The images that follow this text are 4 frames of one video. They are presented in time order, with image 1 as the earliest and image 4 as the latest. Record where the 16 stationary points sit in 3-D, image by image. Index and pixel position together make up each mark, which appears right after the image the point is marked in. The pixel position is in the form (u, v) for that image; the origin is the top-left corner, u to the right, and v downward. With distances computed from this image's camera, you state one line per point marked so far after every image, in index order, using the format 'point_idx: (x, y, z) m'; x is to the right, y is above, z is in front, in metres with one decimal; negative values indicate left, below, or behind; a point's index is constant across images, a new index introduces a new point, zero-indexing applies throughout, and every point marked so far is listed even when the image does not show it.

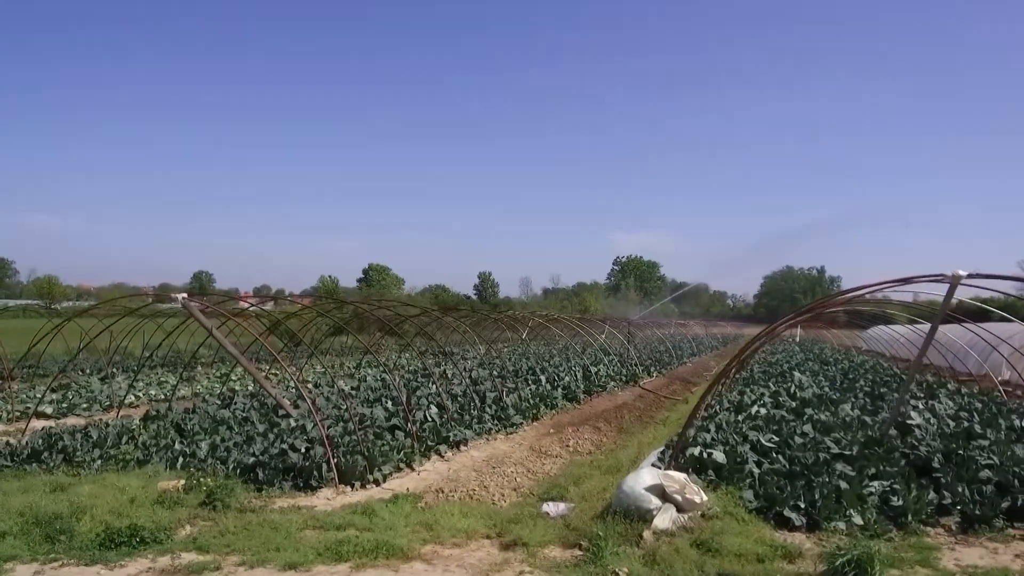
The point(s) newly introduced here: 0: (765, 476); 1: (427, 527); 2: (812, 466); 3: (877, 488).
0: (+2.4, -1.8, +6.9) m
1: (-0.7, -2.1, +6.5) m
2: (+3.0, -1.8, +7.2) m
3: (+3.4, -1.9, +6.8) m
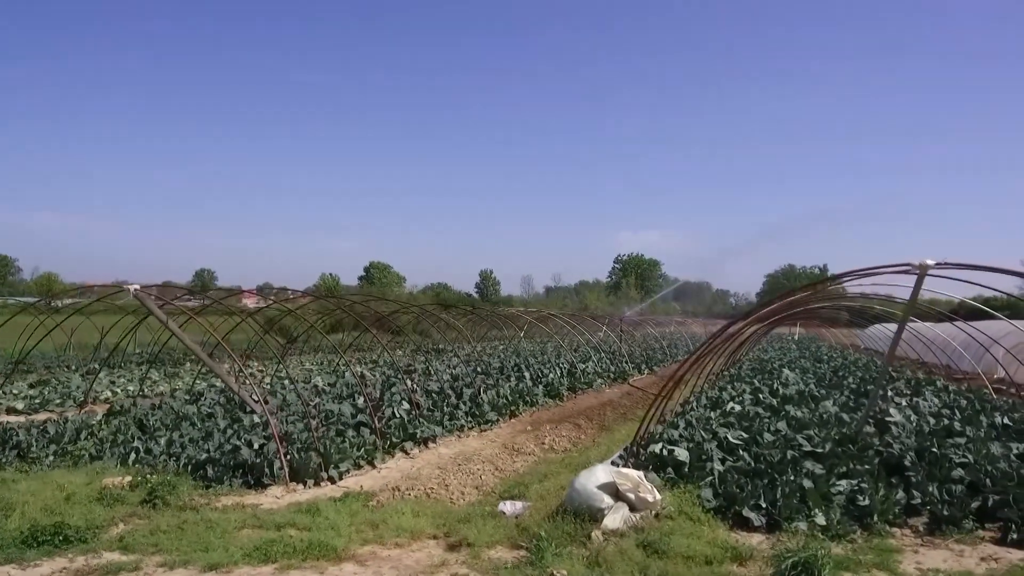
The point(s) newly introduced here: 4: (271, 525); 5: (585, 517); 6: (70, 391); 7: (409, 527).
0: (+1.9, -1.7, +6.6) m
1: (-1.2, -2.0, +6.2) m
2: (+2.5, -1.7, +6.9) m
3: (+3.0, -1.8, +6.5) m
4: (-2.0, -2.0, +6.1) m
5: (+0.6, -1.9, +5.9) m
6: (-8.9, -2.1, +14.6) m
7: (-0.9, -2.0, +6.2) m
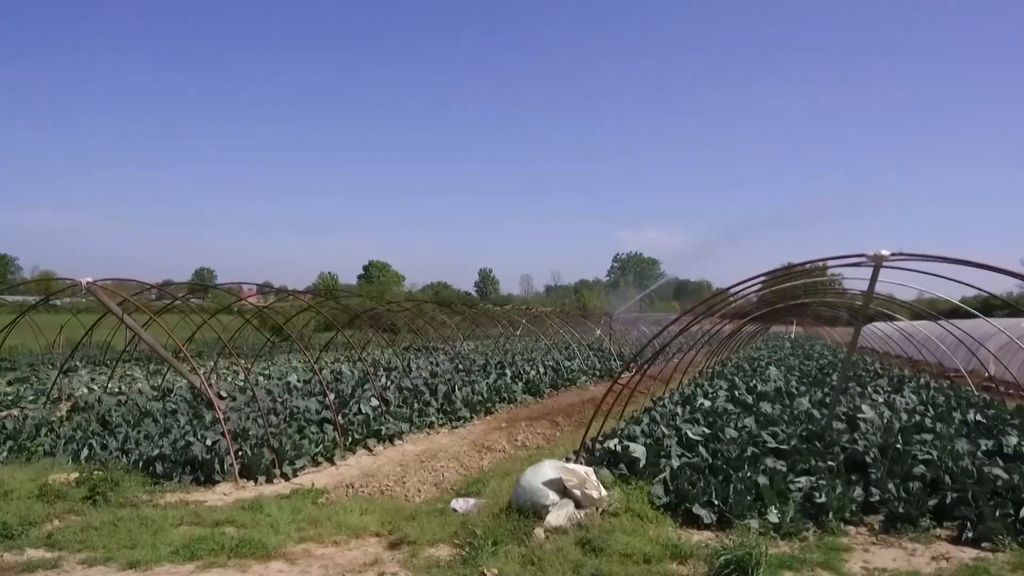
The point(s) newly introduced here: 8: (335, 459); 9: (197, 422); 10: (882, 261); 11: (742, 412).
0: (+1.5, -1.6, +6.4) m
1: (-1.6, -2.0, +6.1) m
2: (+2.1, -1.6, +6.8) m
3: (+2.5, -1.7, +6.3) m
4: (-2.5, -1.9, +5.9) m
5: (+0.1, -1.8, +5.8) m
6: (-9.4, -2.0, +14.5) m
7: (-1.3, -2.0, +6.0) m
8: (-2.1, -2.0, +8.7) m
9: (-4.1, -1.7, +9.4) m
10: (+3.1, +0.2, +6.1) m
11: (+3.0, -1.6, +9.5) m
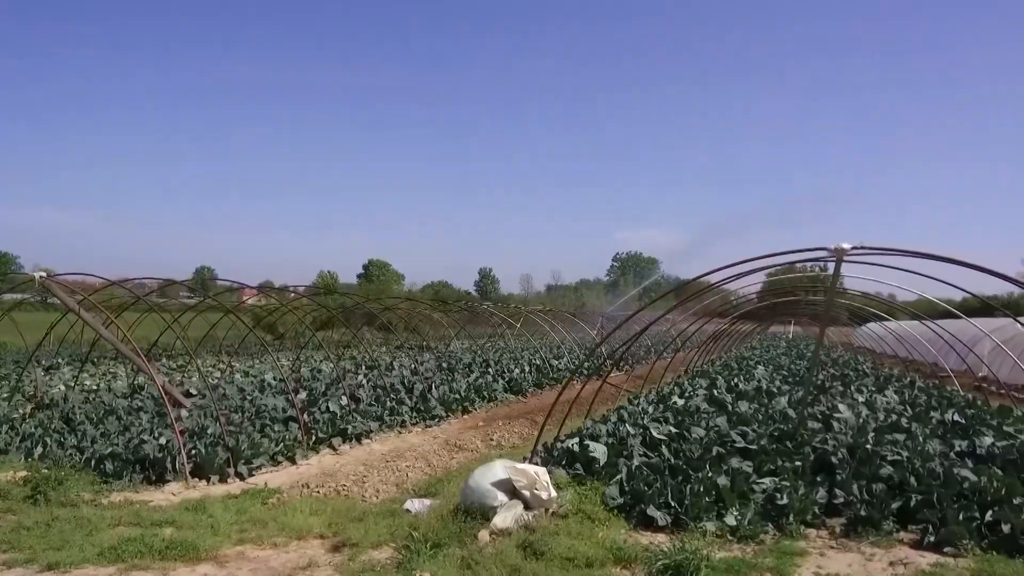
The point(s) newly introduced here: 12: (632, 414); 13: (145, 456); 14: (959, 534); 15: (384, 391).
0: (+1.1, -1.6, +6.2) m
1: (-2.0, -1.9, +5.9) m
2: (+1.7, -1.6, +6.6) m
3: (+2.1, -1.7, +6.1) m
4: (-2.9, -1.8, +5.7) m
5: (-0.3, -1.7, +5.6) m
6: (-9.7, -1.9, +14.3) m
7: (-1.7, -1.9, +5.8) m
8: (-2.5, -2.0, +8.5) m
9: (-4.5, -1.7, +9.2) m
10: (+2.7, +0.3, +5.9) m
11: (+2.6, -1.6, +9.3) m
12: (+1.4, -1.5, +8.5) m
13: (-3.7, -1.7, +7.3) m
14: (+3.3, -1.8, +5.3) m
15: (-2.1, -1.7, +12.0) m
